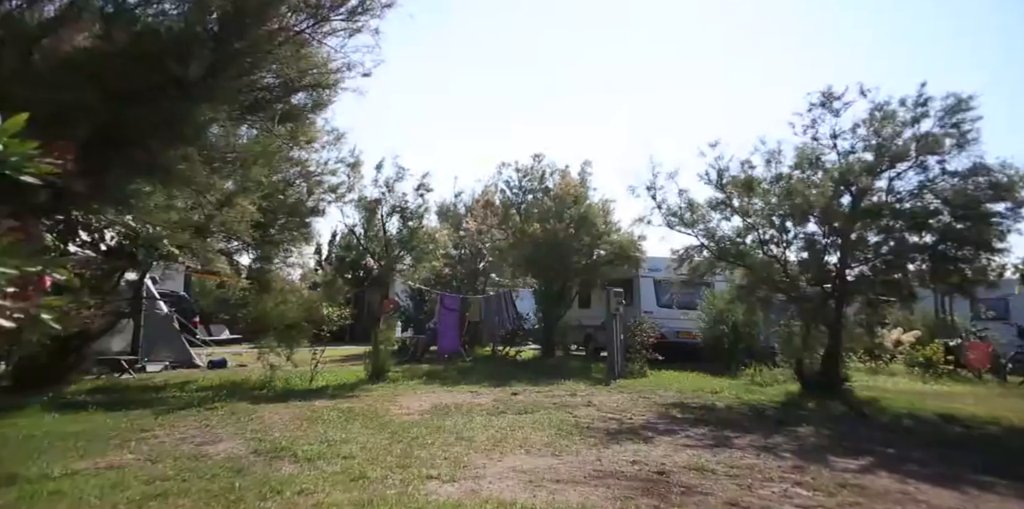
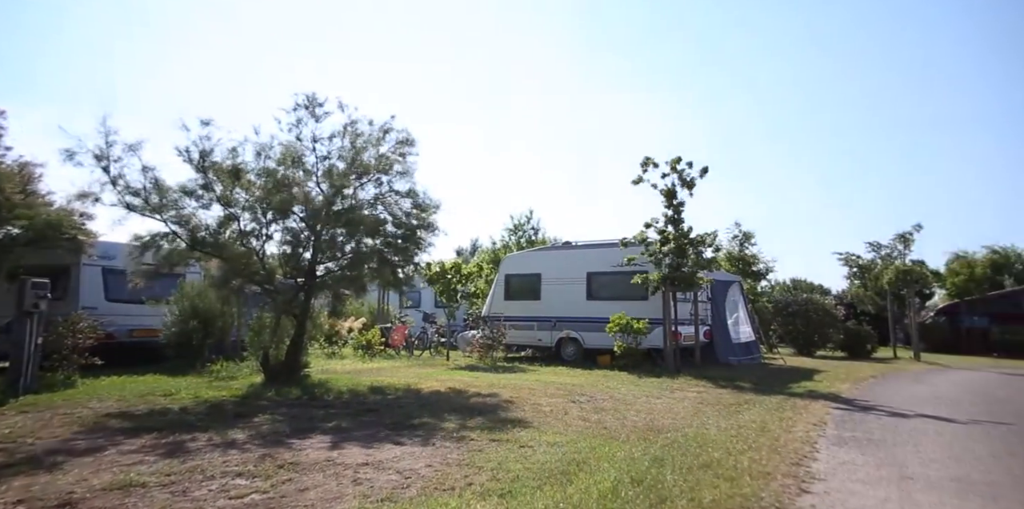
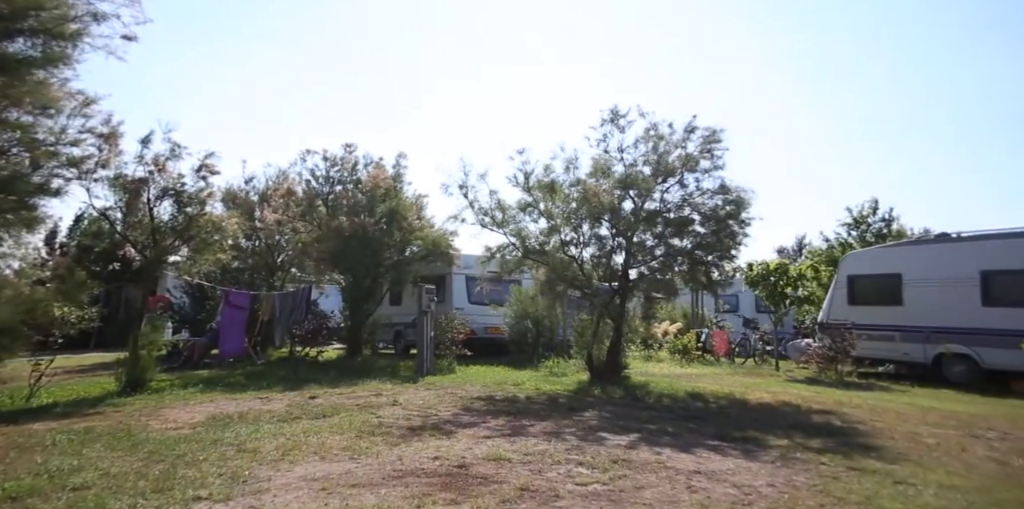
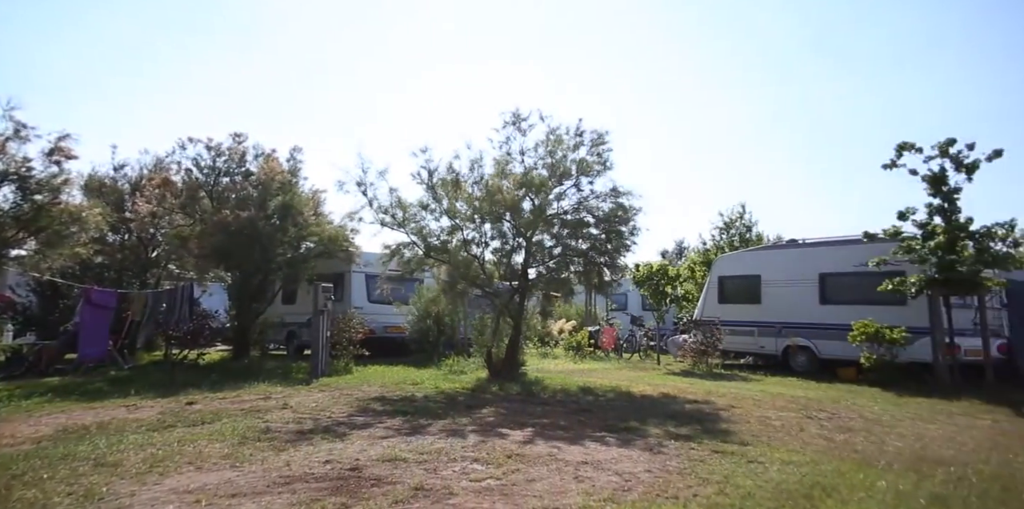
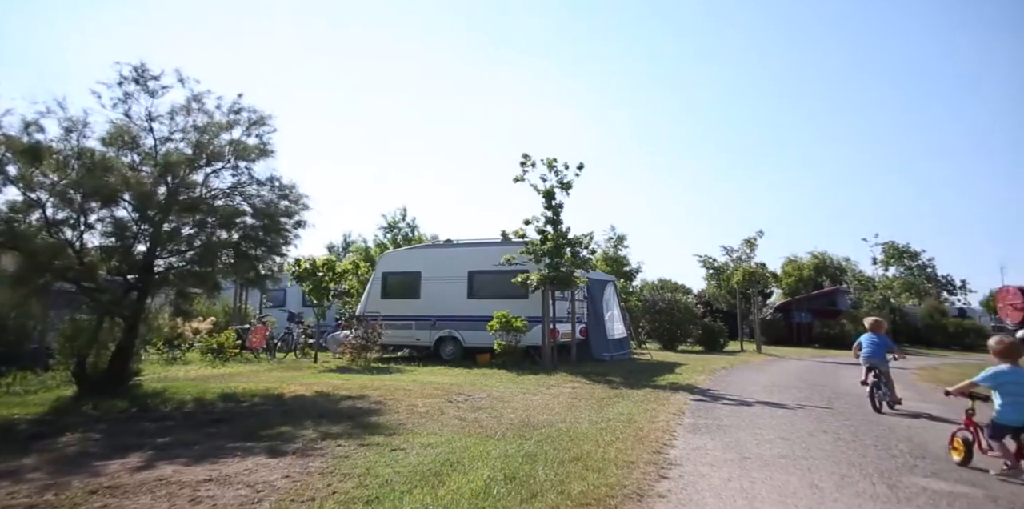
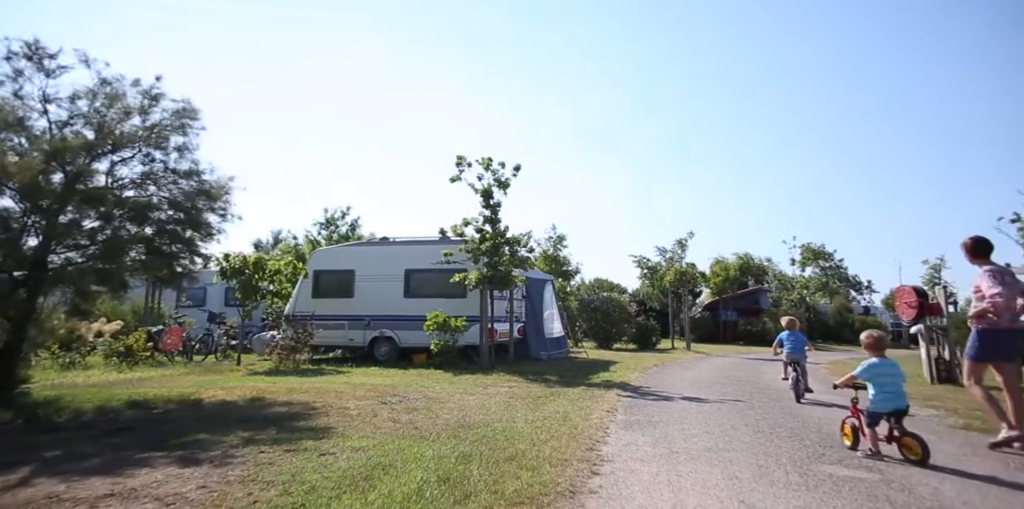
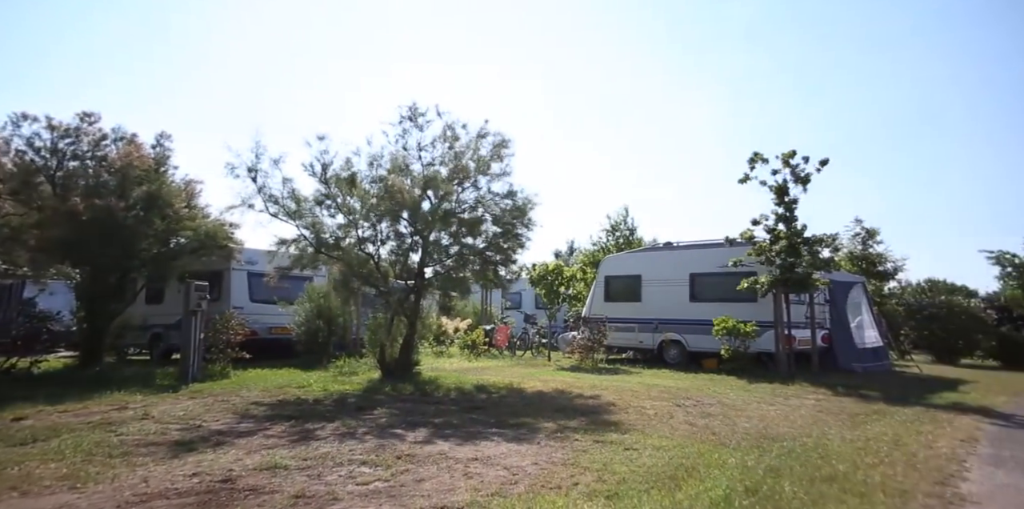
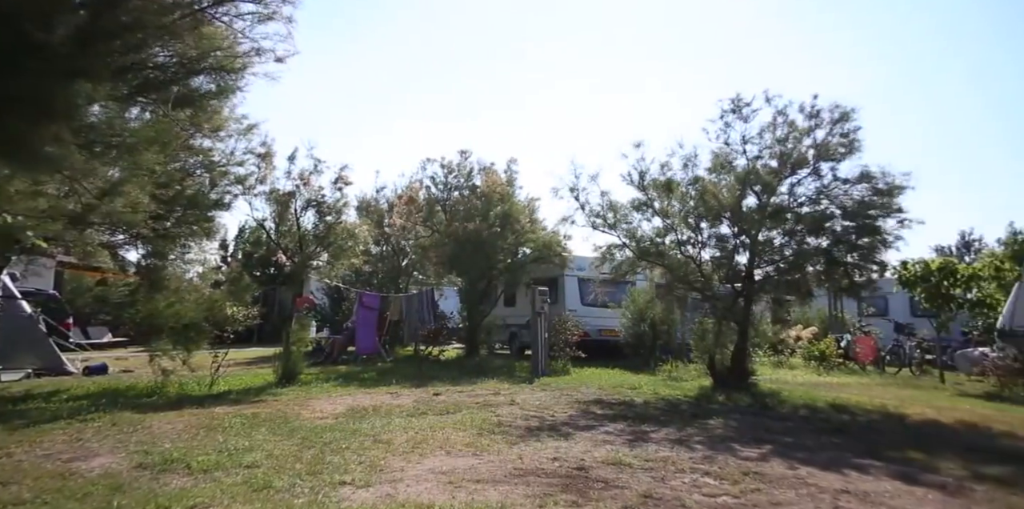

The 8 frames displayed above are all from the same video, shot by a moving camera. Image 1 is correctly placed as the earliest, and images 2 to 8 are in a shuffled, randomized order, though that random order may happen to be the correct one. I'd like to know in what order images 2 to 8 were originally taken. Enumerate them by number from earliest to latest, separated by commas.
8, 3, 4, 7, 2, 5, 6
